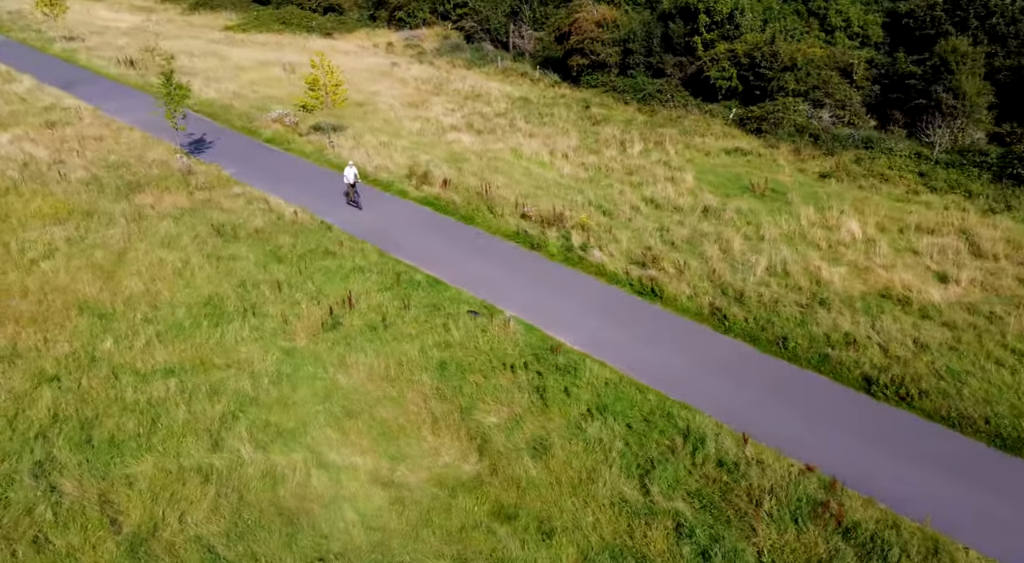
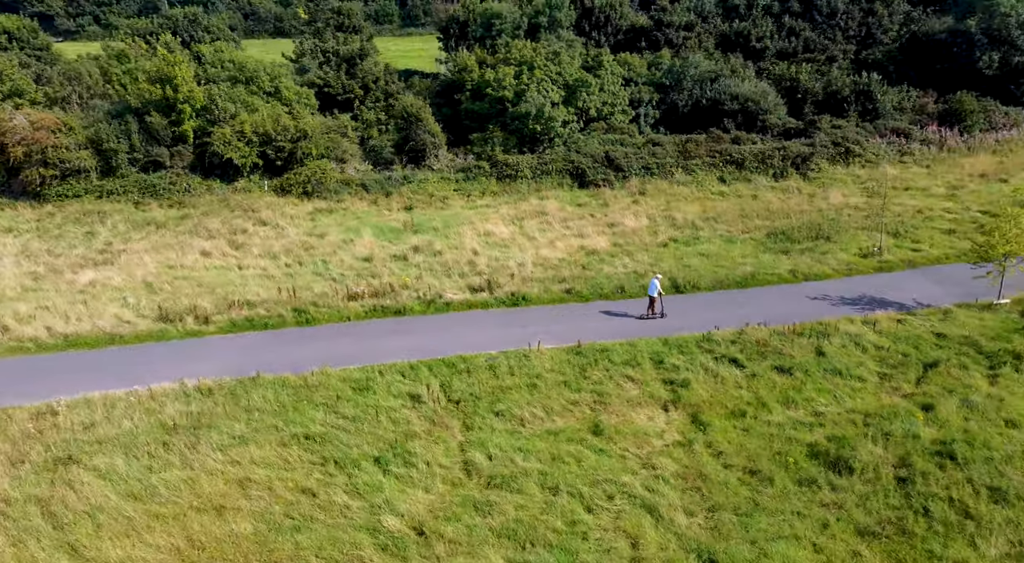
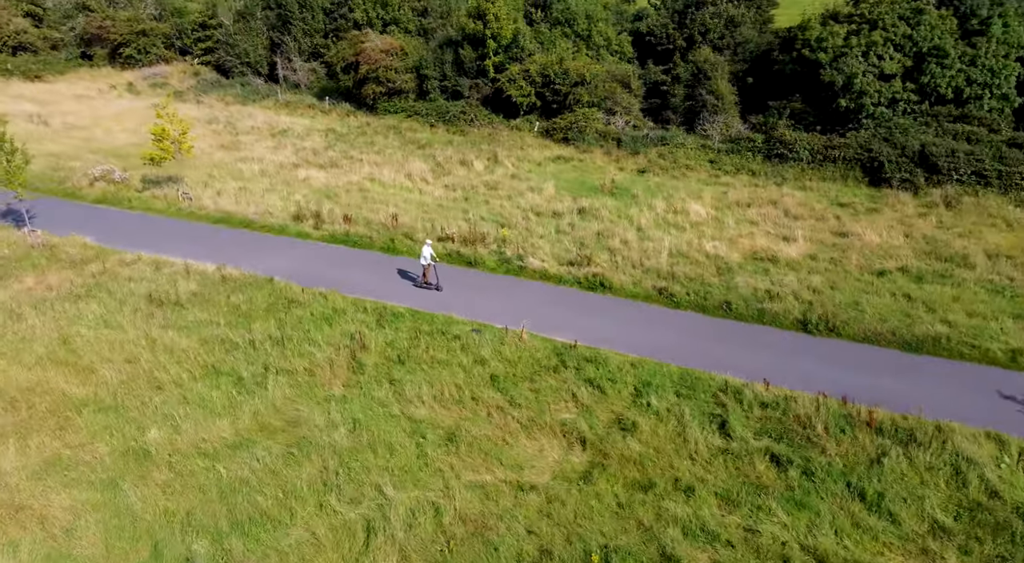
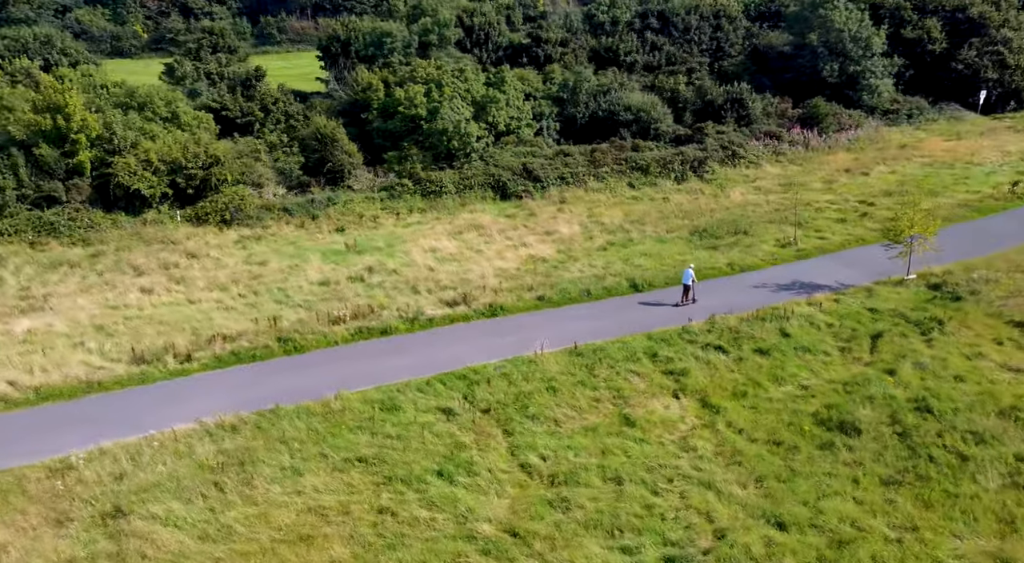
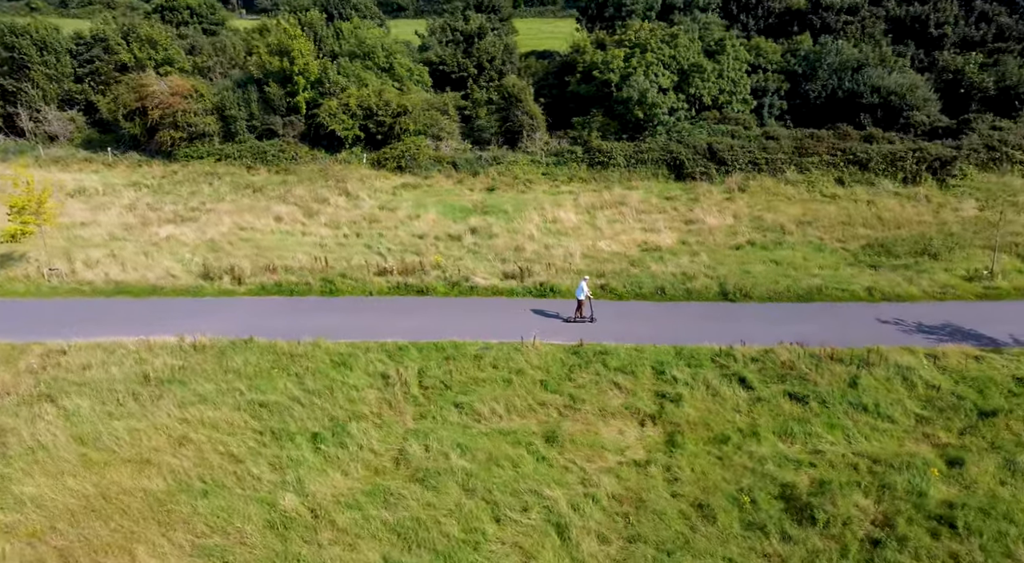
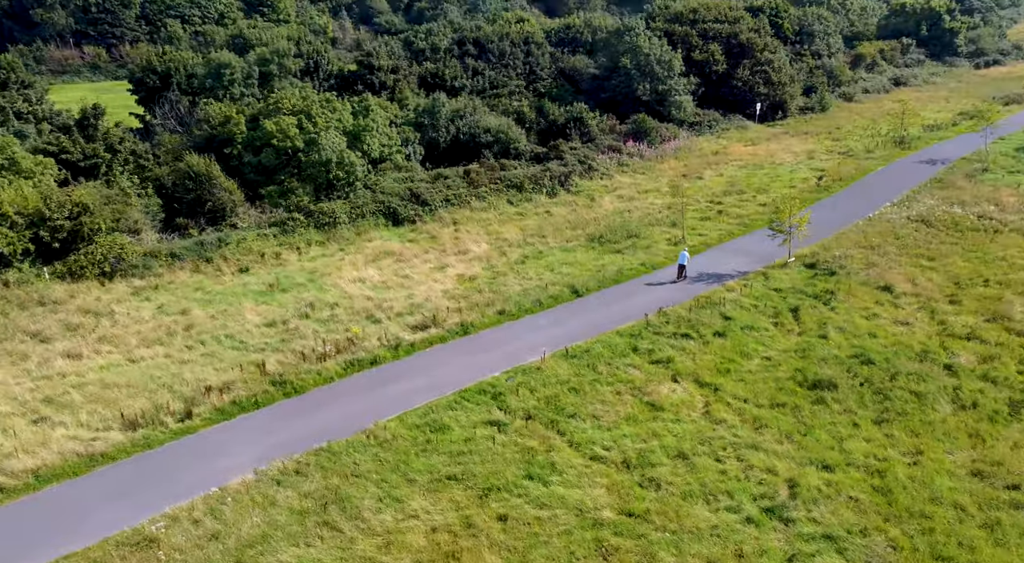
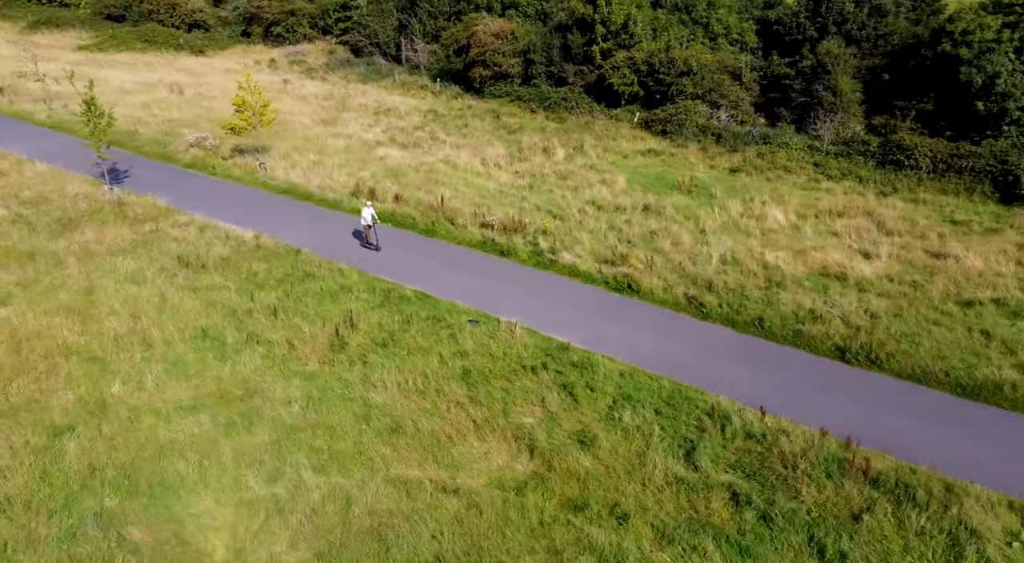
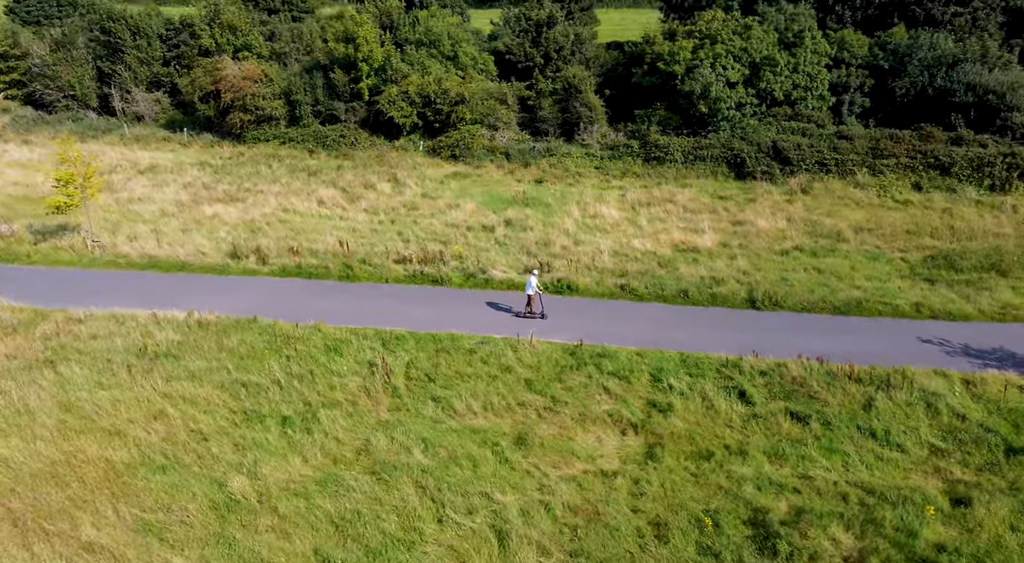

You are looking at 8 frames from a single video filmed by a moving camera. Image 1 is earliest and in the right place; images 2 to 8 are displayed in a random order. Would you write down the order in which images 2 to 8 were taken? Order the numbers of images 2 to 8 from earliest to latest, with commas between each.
7, 3, 8, 5, 2, 4, 6
